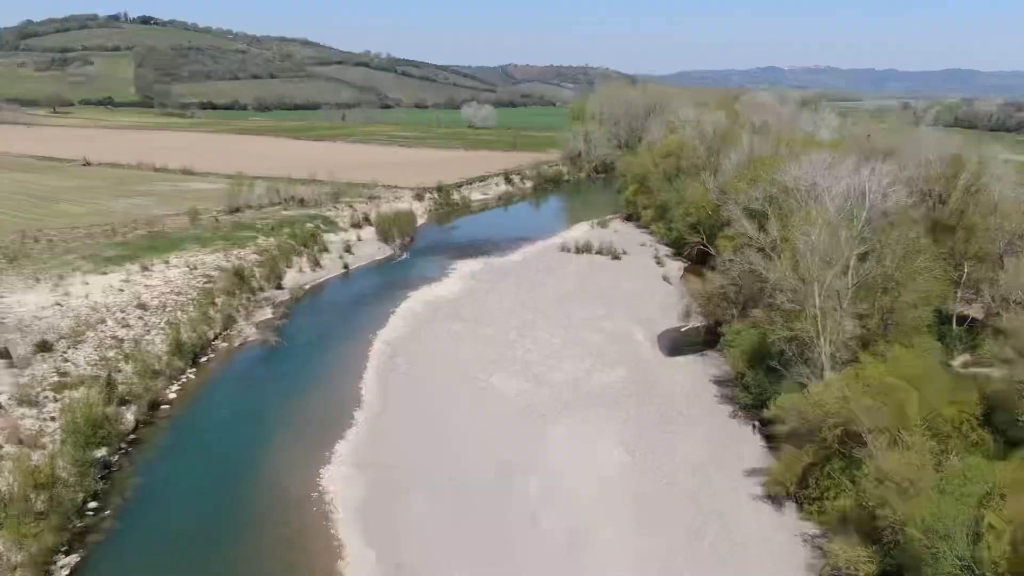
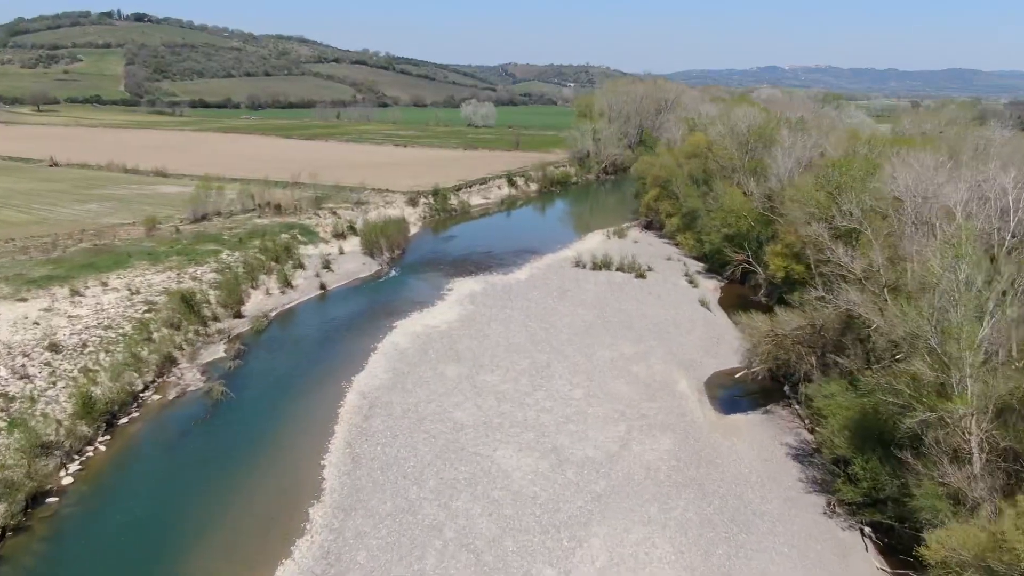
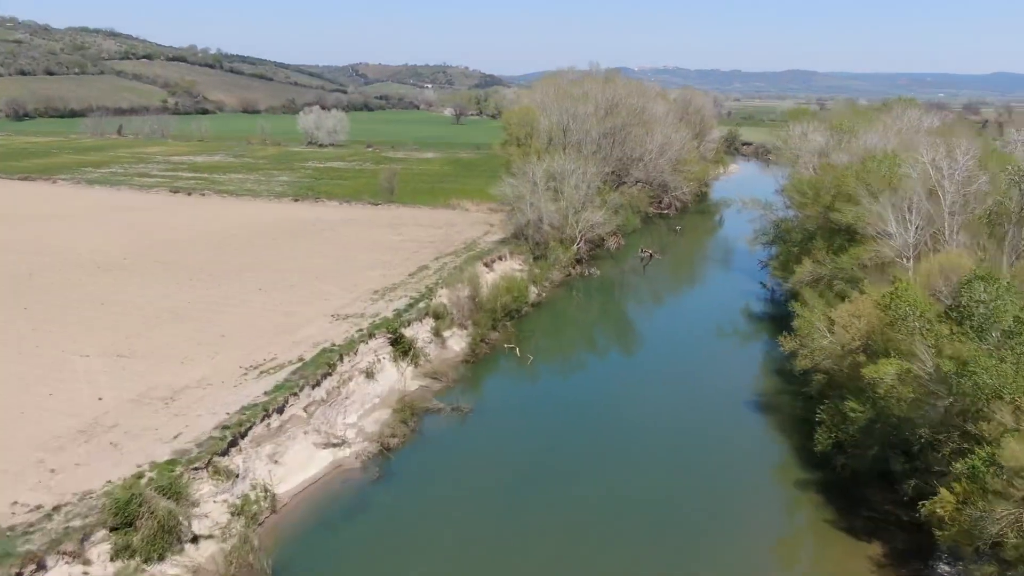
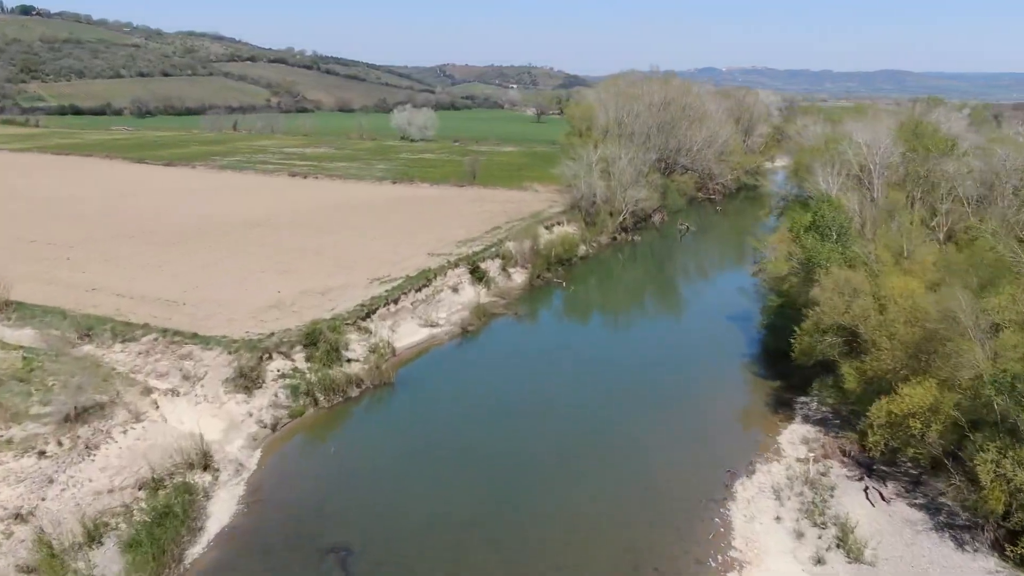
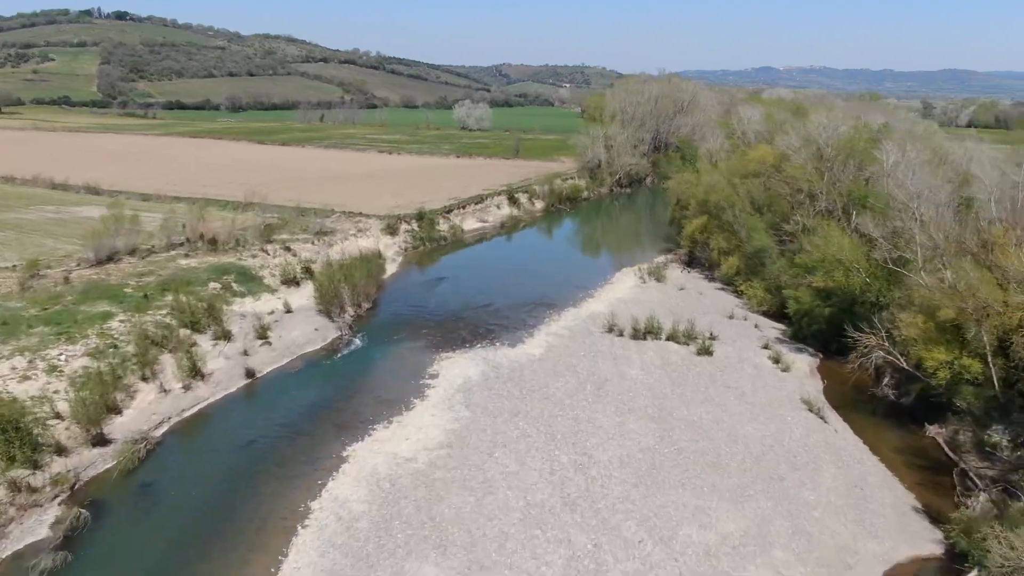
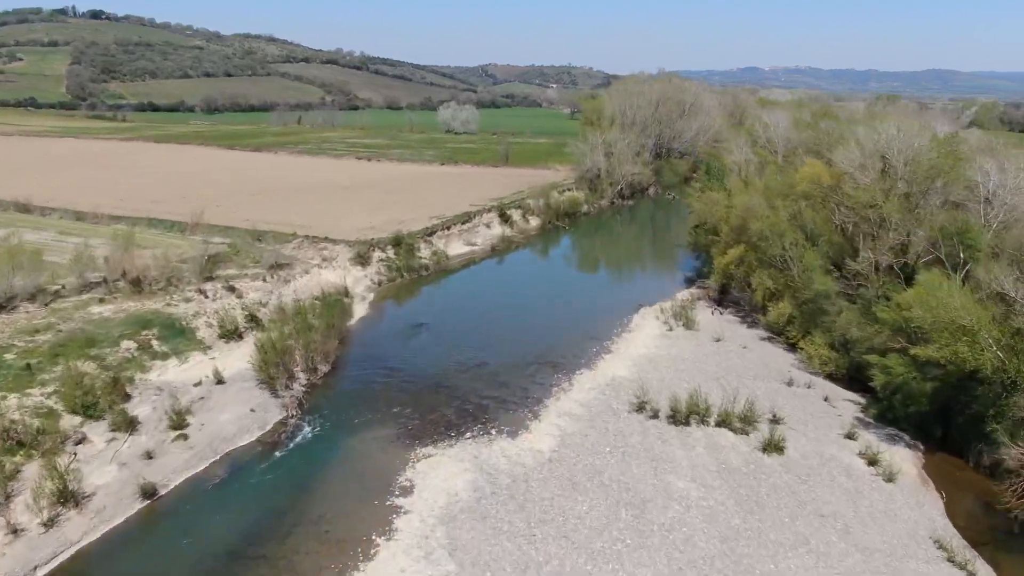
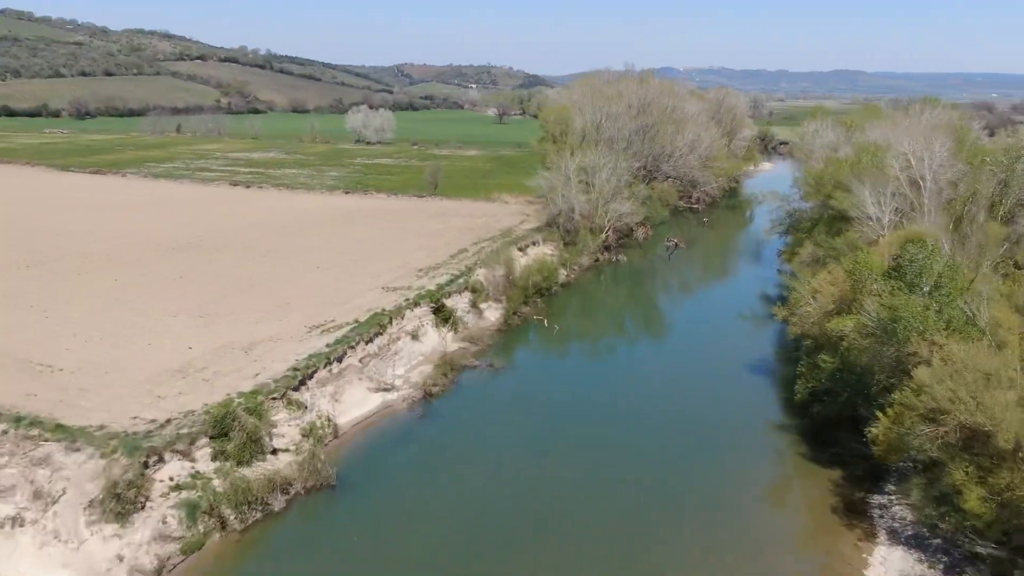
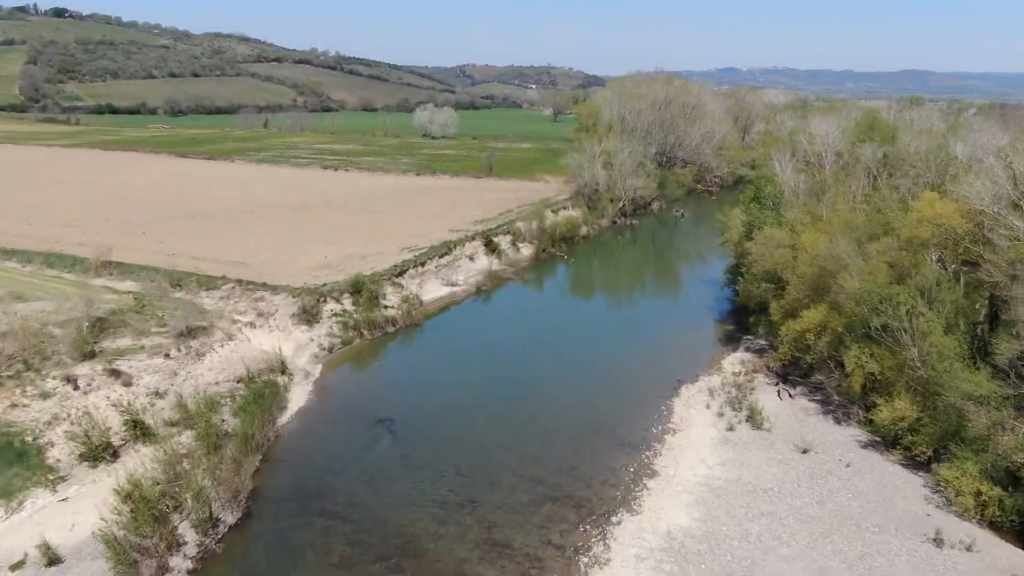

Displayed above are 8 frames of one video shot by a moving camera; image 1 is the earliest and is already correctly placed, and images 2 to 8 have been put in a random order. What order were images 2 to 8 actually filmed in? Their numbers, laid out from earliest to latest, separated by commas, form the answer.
2, 5, 6, 8, 4, 7, 3
